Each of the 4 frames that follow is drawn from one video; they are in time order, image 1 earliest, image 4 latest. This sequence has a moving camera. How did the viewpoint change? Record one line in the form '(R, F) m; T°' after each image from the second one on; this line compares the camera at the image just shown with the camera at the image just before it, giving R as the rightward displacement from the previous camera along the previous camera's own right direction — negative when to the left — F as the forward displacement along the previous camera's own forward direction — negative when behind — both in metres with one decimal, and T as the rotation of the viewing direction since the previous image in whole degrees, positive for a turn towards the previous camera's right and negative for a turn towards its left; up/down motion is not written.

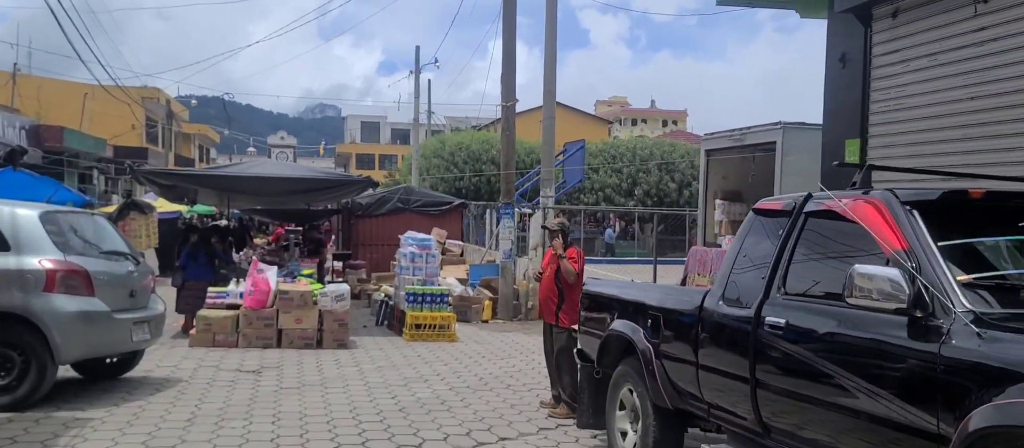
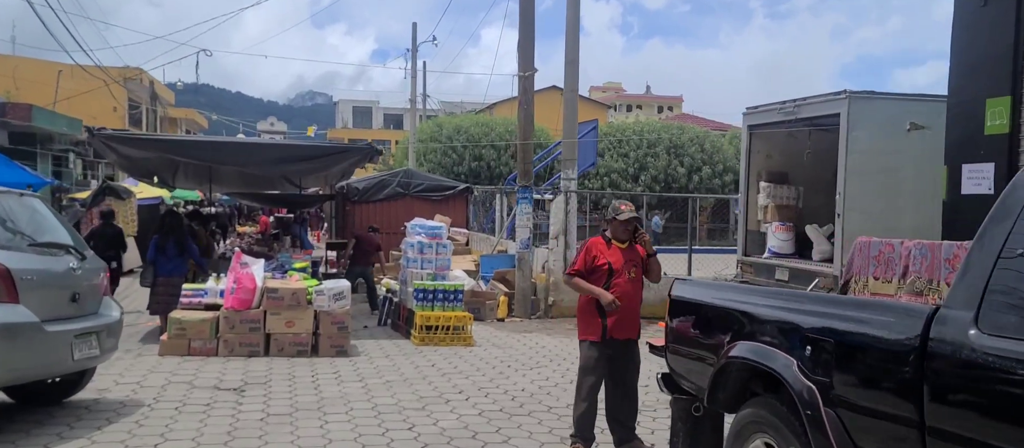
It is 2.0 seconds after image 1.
(-0.4, +1.6) m; +1°
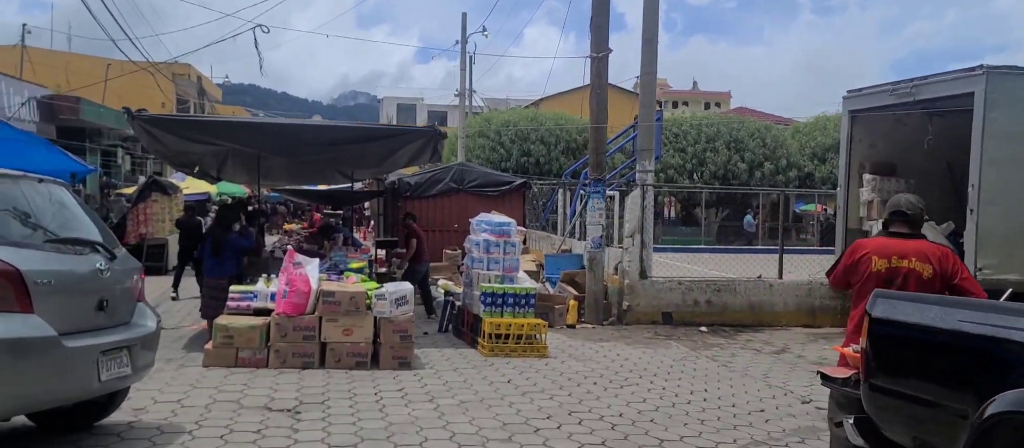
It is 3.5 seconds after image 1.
(-0.4, +1.0) m; -3°
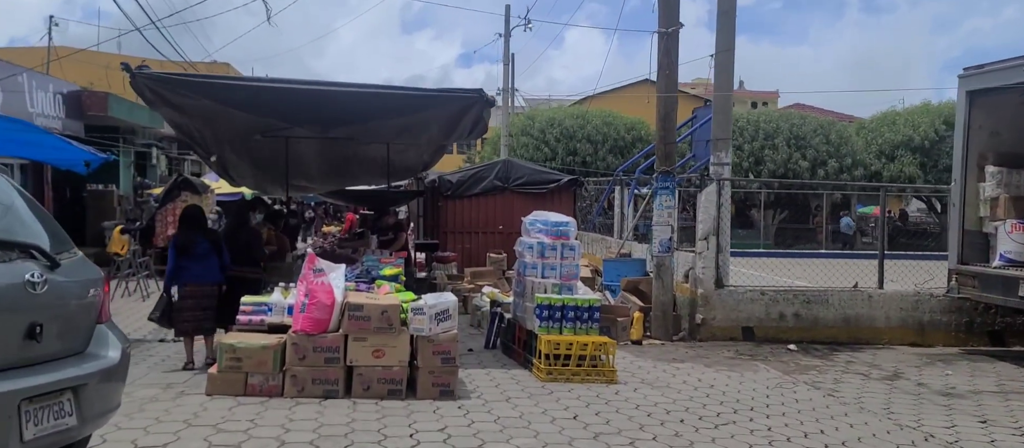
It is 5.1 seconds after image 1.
(-0.2, +1.4) m; -3°
